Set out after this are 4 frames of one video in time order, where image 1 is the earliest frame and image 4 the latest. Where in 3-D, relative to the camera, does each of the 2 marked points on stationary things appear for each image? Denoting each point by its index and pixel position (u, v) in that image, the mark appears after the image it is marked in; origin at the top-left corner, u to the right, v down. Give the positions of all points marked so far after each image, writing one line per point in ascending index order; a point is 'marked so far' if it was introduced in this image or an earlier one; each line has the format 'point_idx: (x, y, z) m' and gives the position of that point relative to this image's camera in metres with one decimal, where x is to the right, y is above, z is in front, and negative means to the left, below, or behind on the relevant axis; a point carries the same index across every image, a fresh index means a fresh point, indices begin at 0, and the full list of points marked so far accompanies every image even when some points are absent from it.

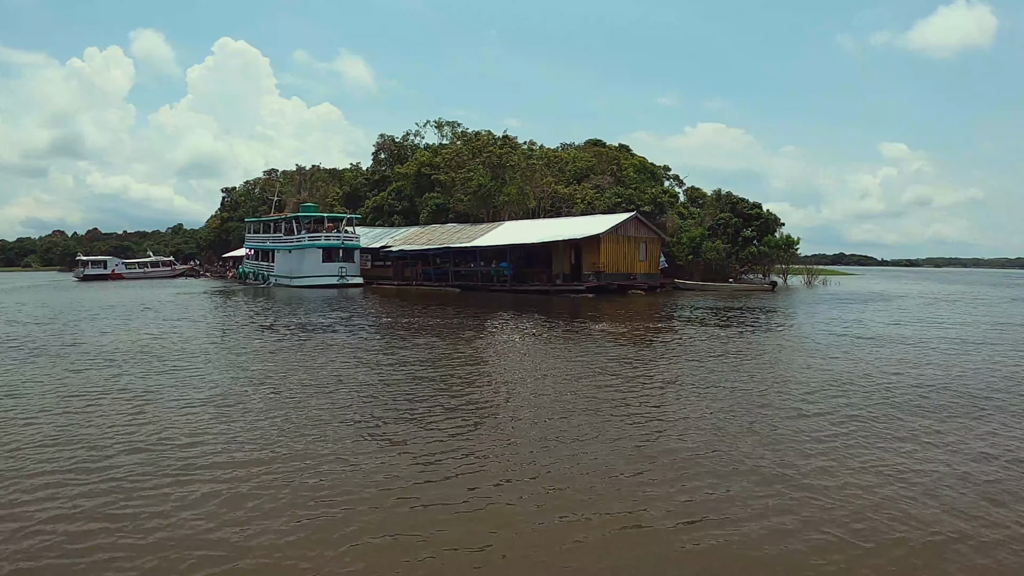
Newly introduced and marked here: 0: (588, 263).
0: (+2.4, +0.8, +20.0) m
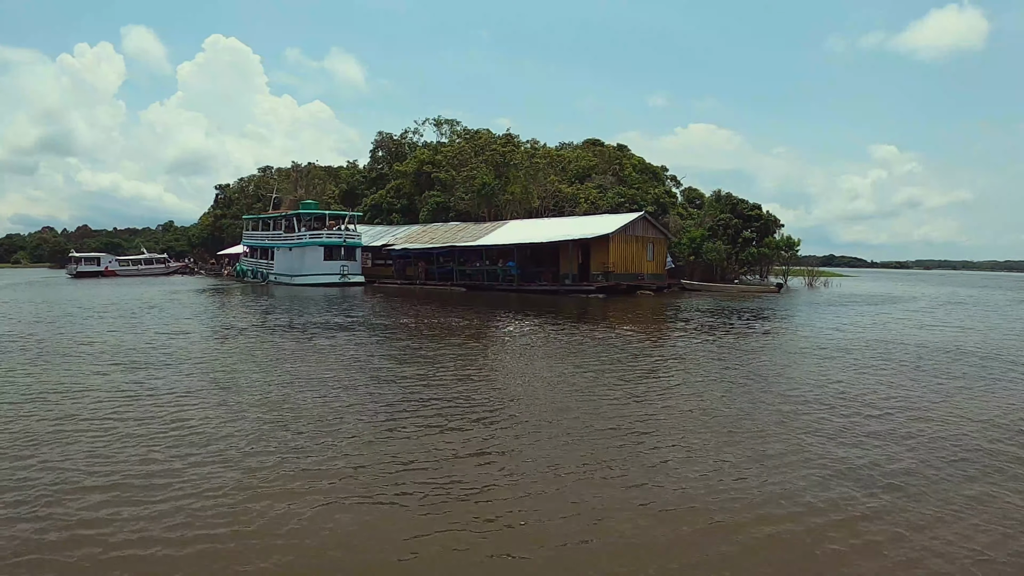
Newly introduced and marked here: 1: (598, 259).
0: (+2.6, +0.8, +19.8) m
1: (+2.5, +0.9, +19.6) m
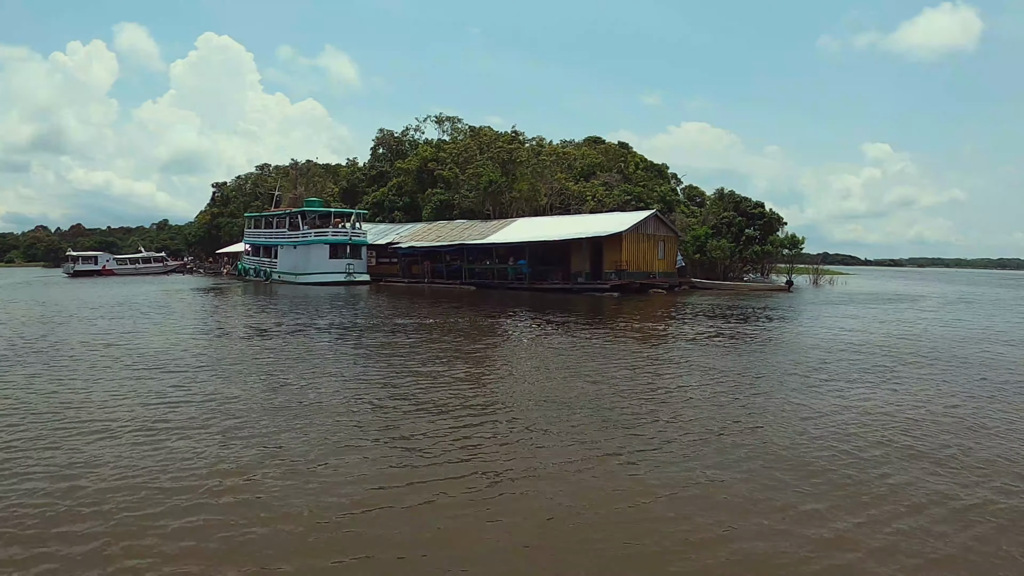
0: (+2.8, +0.8, +19.5) m
1: (+2.8, +0.9, +19.4) m
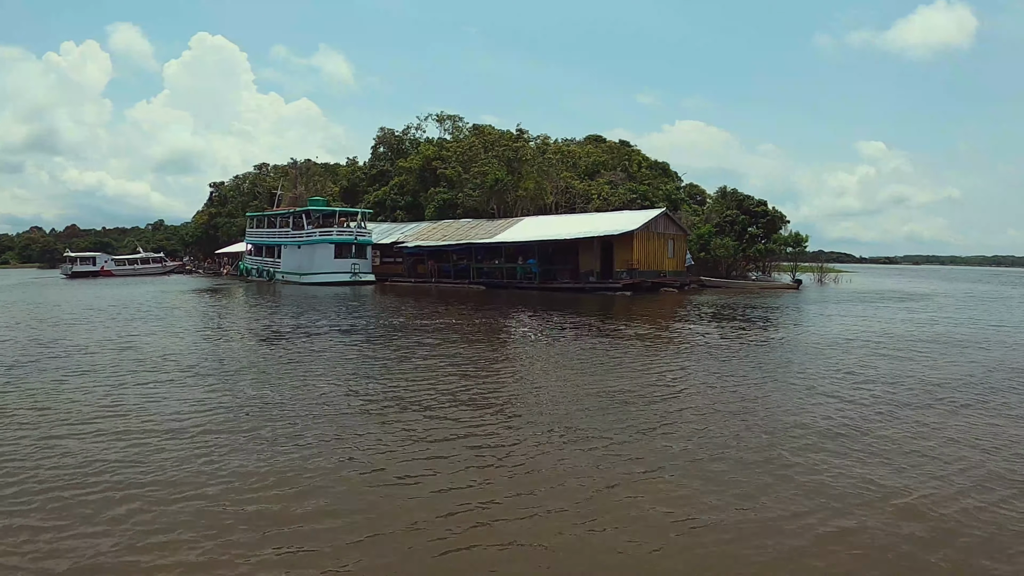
0: (+3.1, +0.9, +19.4) m
1: (+3.0, +1.0, +19.3) m
